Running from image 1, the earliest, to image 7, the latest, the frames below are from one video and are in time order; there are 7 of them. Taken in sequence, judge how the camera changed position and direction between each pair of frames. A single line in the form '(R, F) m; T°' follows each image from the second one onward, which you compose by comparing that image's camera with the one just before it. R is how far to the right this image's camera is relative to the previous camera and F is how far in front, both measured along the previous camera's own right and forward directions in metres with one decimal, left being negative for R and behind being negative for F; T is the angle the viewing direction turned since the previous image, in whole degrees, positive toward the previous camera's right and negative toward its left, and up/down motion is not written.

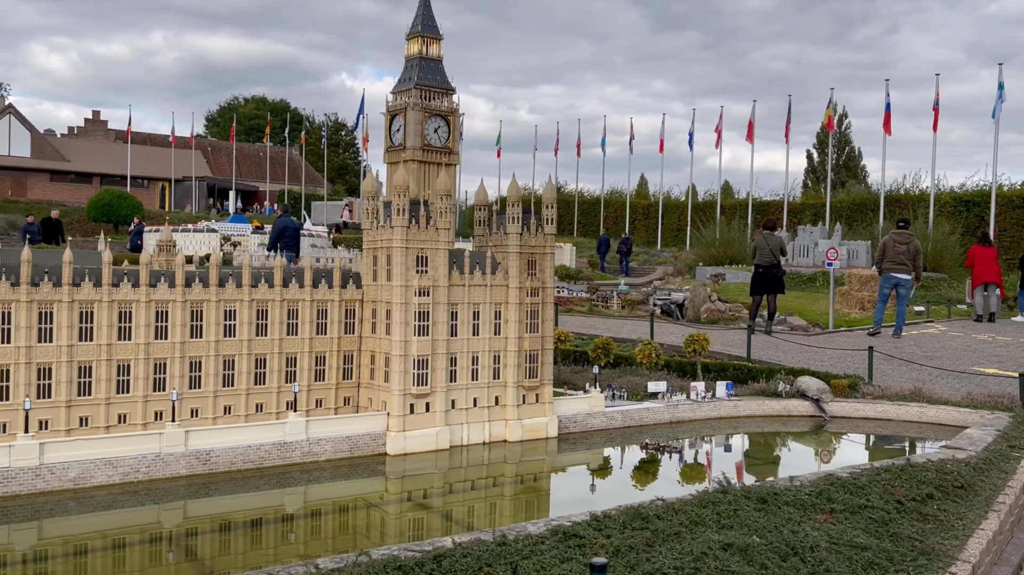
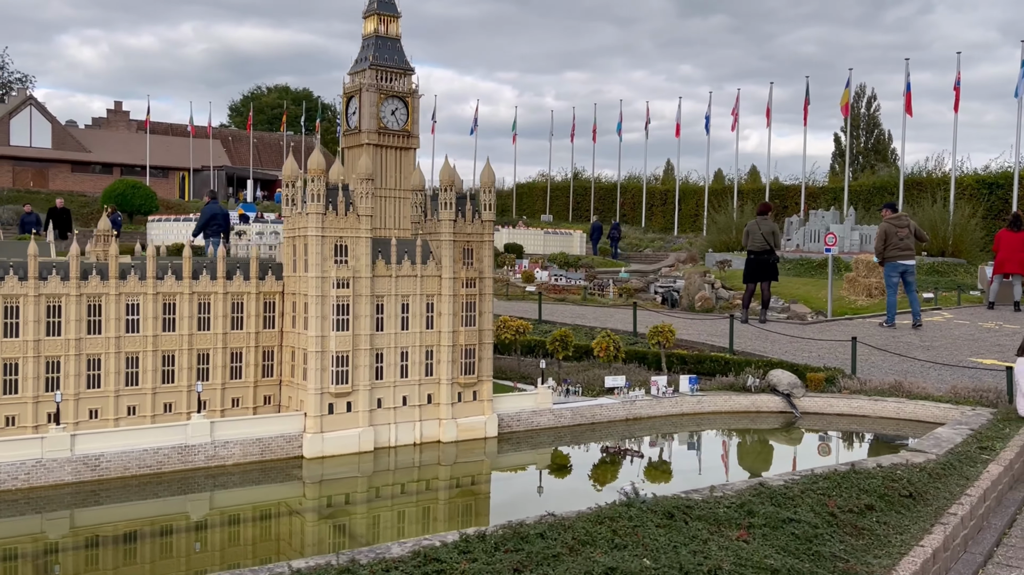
(+1.8, +1.1) m; -2°
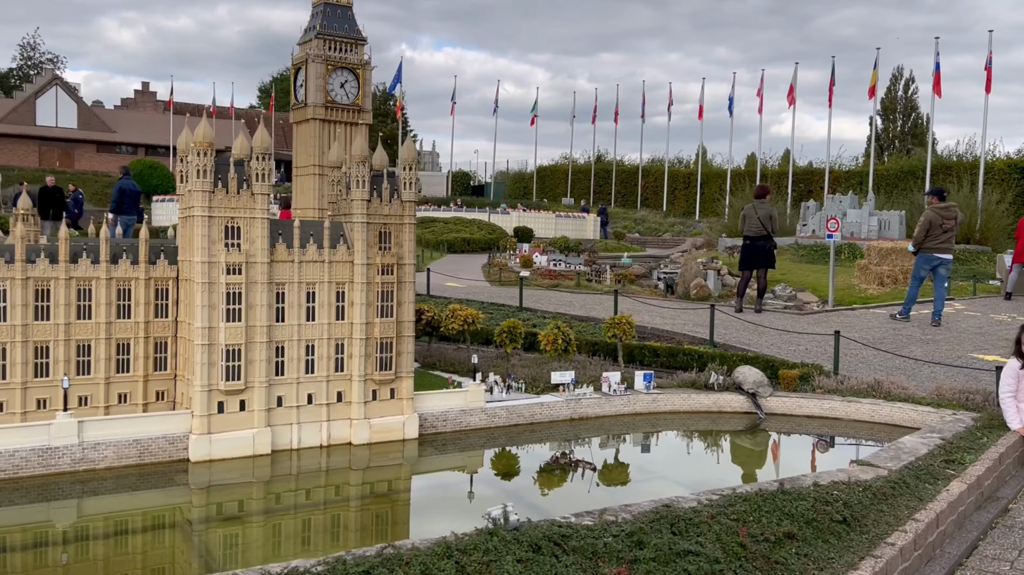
(+1.9, +1.6) m; -2°
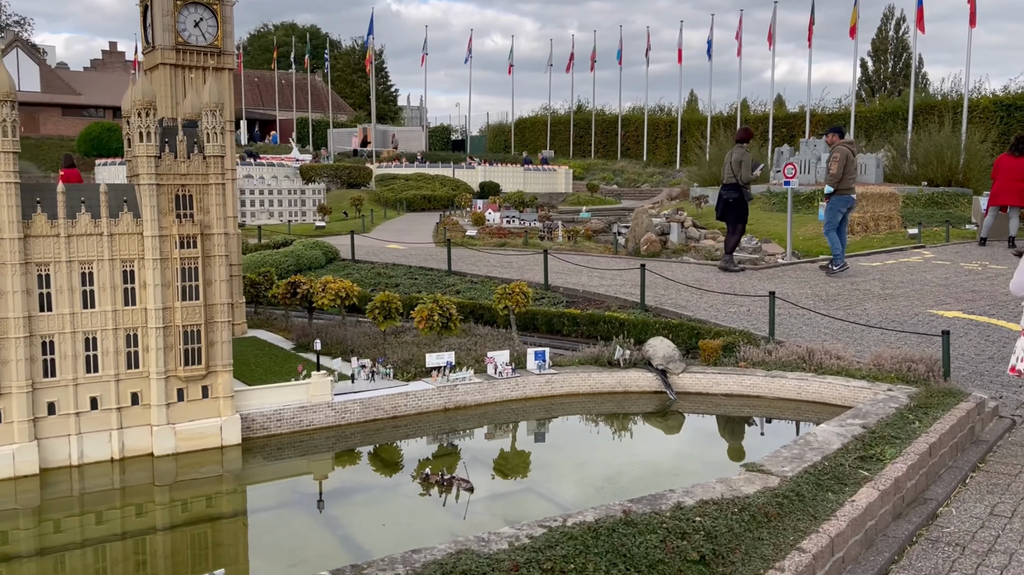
(+2.4, +2.7) m; 0°
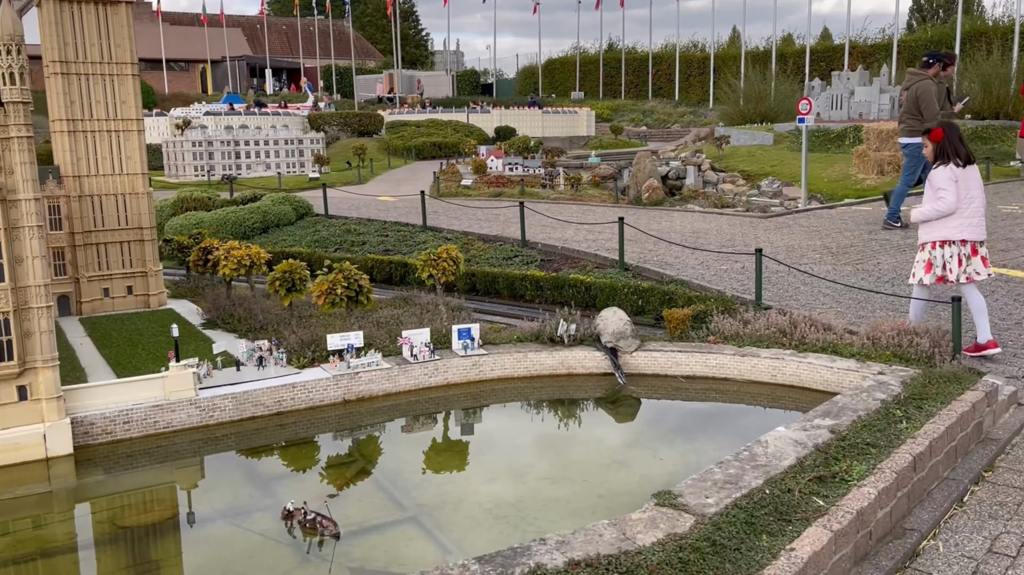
(+2.0, +2.7) m; -3°
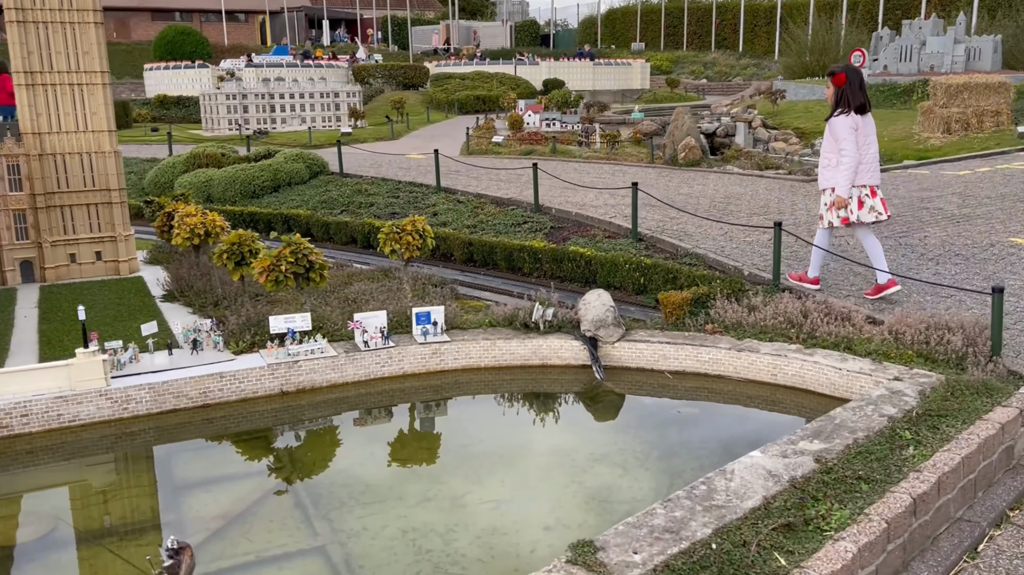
(+1.4, +1.7) m; -4°
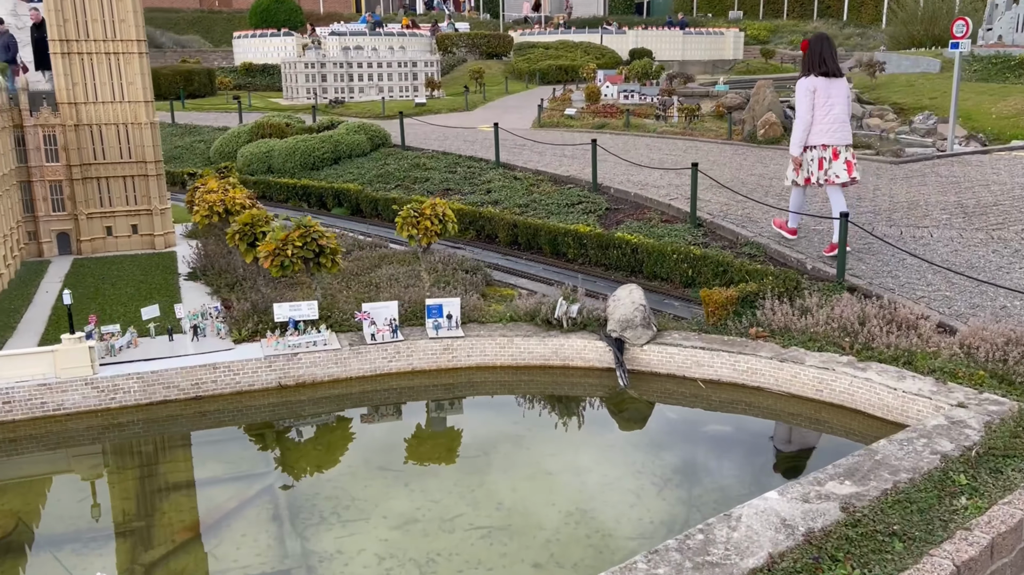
(+0.9, +1.1) m; -6°
